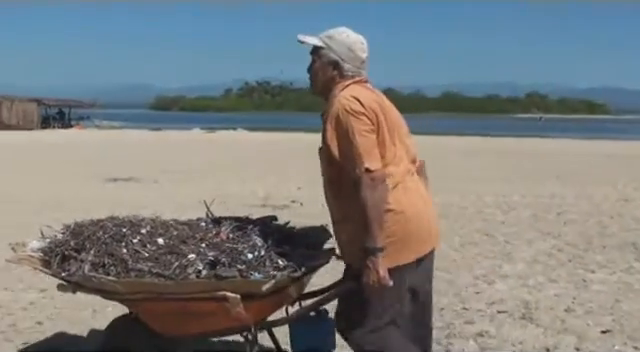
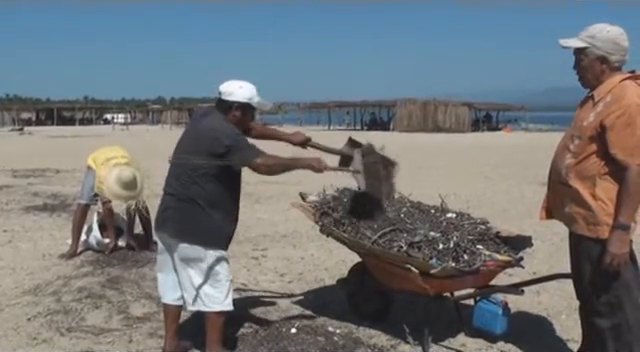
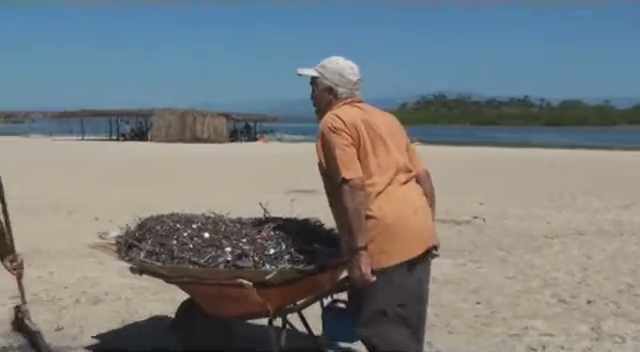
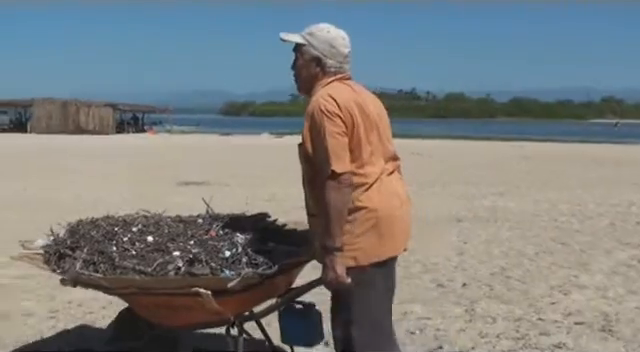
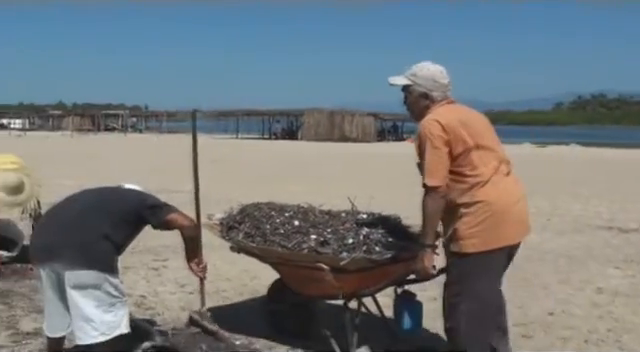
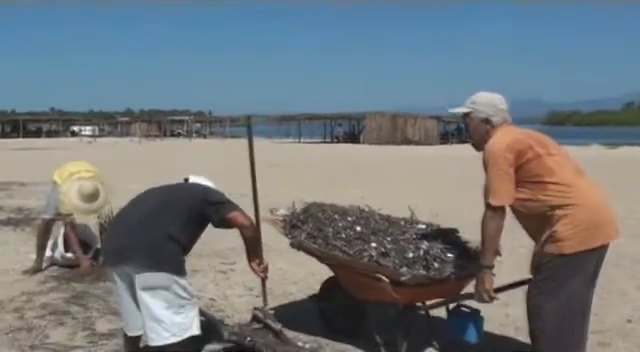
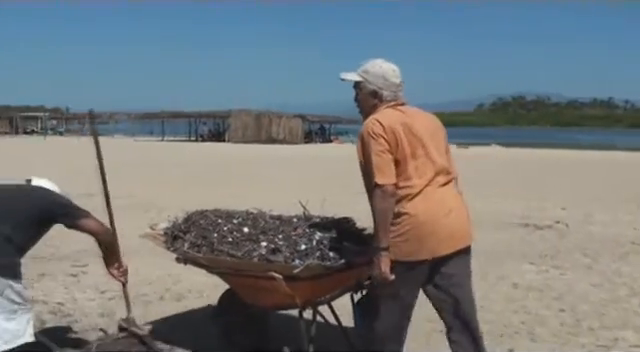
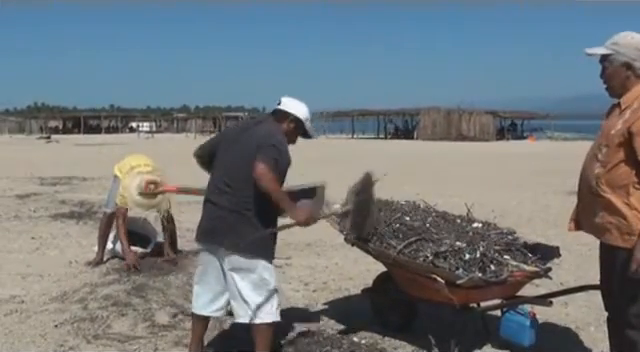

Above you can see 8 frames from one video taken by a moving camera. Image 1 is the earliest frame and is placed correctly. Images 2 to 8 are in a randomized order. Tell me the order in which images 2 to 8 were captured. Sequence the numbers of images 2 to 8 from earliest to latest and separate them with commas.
4, 3, 7, 5, 6, 8, 2
